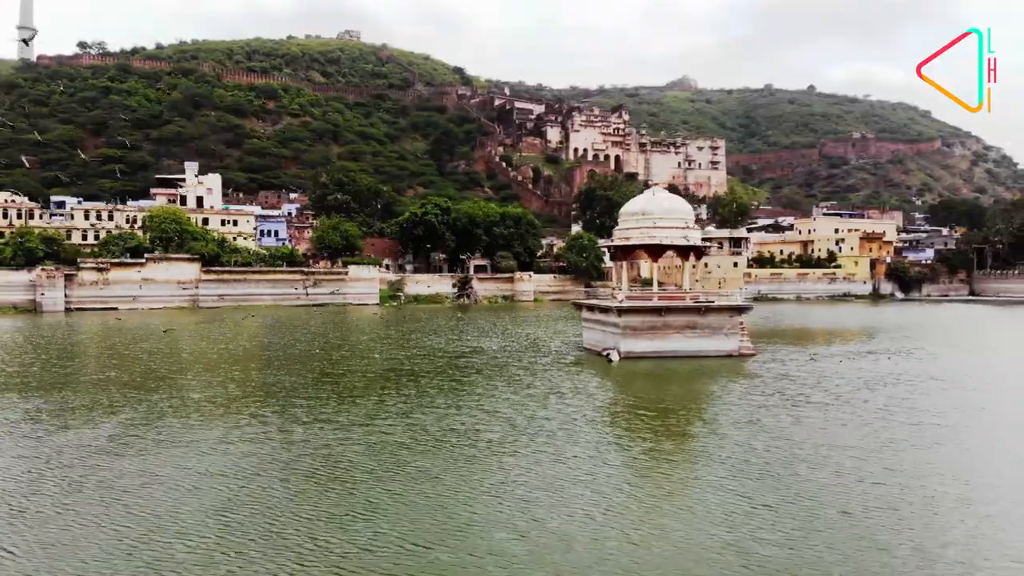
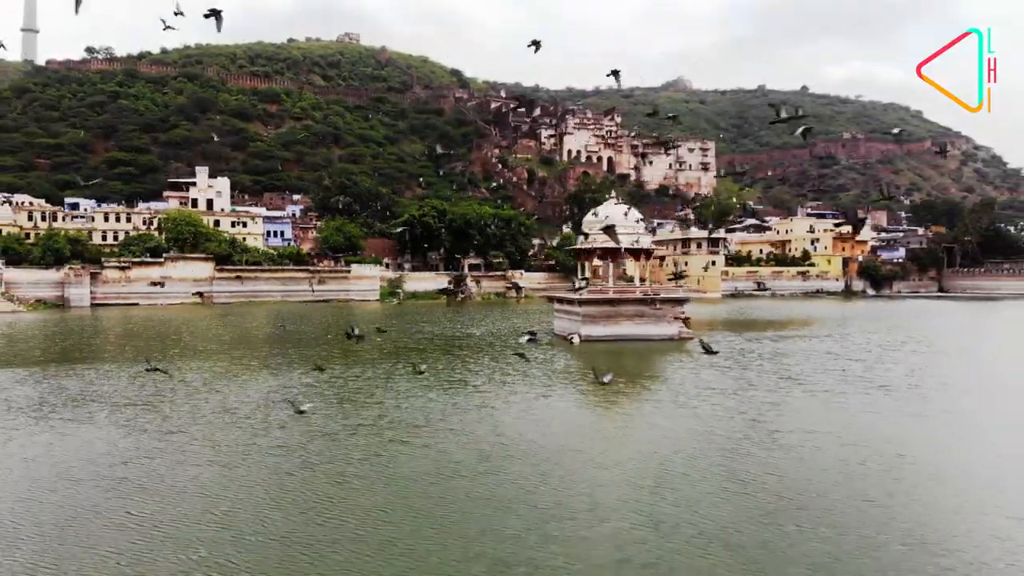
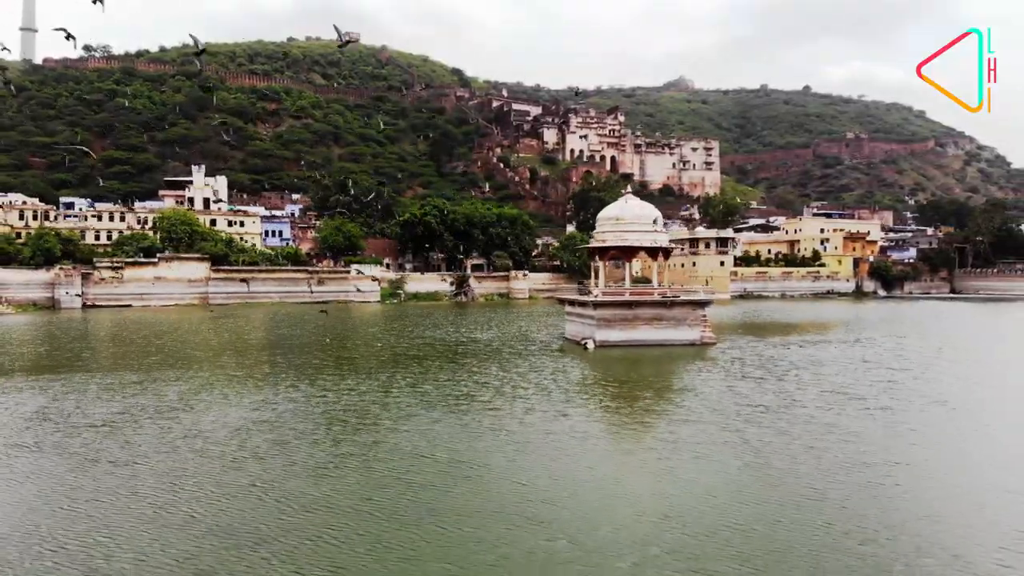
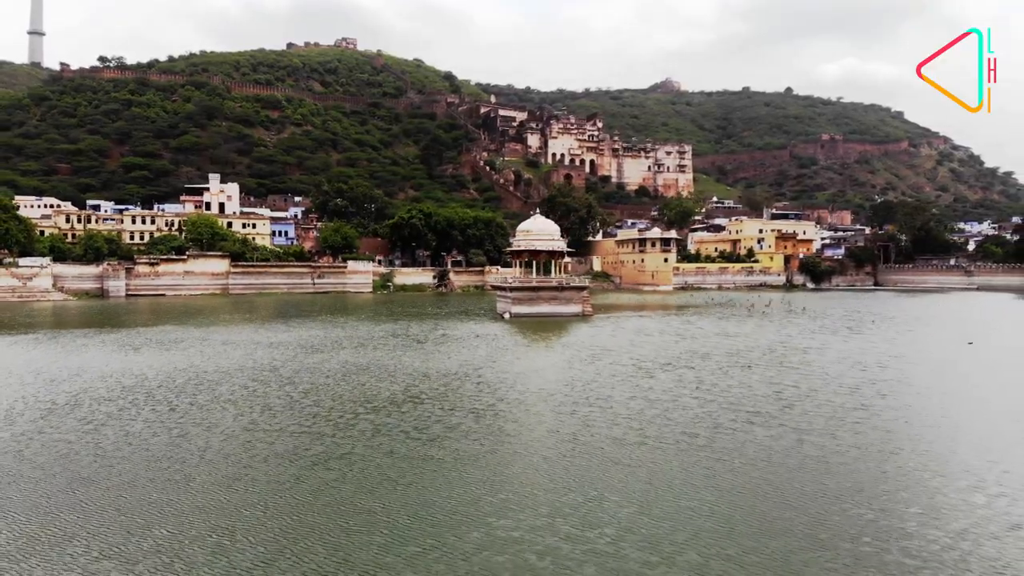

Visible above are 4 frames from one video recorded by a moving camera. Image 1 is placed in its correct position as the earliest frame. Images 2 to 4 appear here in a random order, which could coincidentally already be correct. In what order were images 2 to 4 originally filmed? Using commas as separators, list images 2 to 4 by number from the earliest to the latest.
3, 2, 4
